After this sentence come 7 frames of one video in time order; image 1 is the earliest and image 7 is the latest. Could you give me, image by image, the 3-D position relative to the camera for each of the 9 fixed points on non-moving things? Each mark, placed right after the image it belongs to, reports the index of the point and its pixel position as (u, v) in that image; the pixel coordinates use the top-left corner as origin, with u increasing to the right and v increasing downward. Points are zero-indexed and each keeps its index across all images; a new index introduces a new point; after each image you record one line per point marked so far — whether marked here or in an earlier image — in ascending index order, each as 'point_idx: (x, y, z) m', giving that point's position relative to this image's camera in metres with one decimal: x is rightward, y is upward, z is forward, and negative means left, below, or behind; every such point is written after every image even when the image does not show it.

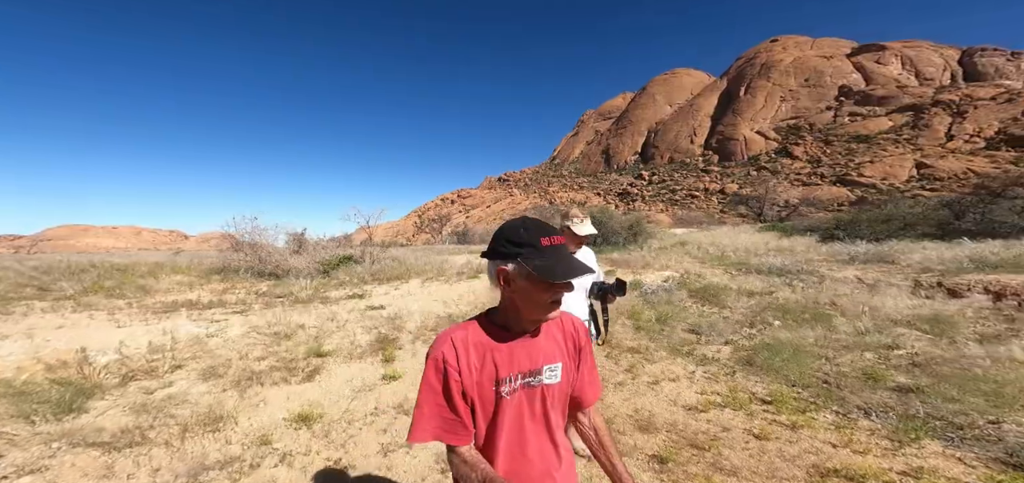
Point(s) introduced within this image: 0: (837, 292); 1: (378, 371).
0: (+5.5, -0.8, +7.0) m
1: (-1.4, -1.4, +4.5) m
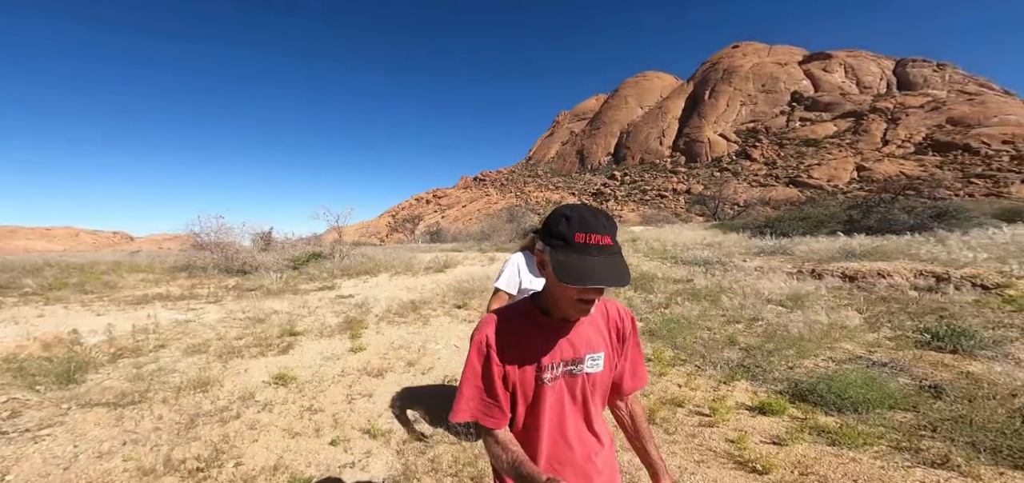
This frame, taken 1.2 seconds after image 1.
0: (+4.6, -0.7, +8.3) m
1: (-2.2, -1.3, +5.4) m
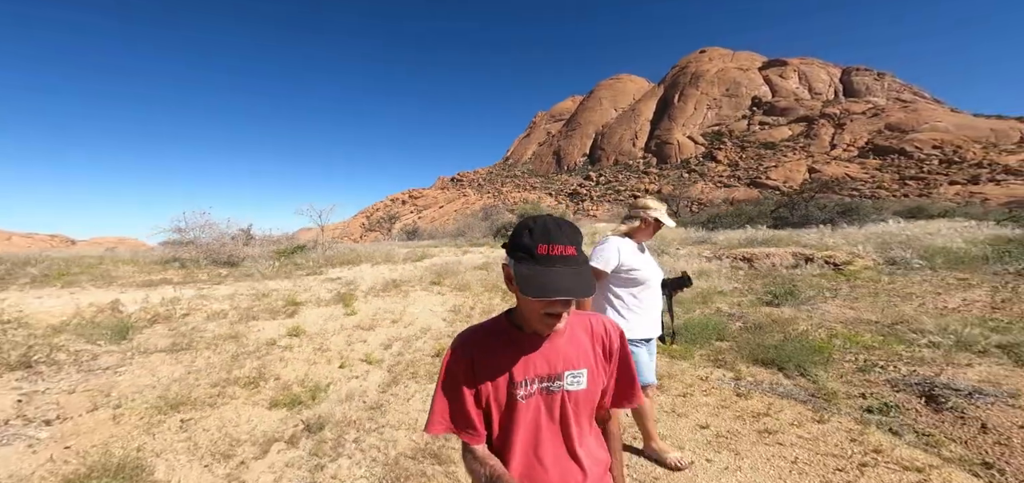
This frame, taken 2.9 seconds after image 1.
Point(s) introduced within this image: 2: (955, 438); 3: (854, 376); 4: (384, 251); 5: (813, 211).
0: (+3.7, -0.5, +10.1) m
1: (-2.8, -1.1, +6.8) m
2: (+3.0, -1.5, +2.8) m
3: (+3.2, -1.3, +3.9) m
4: (-4.6, -0.4, +14.7) m
5: (+12.8, +1.3, +17.5) m
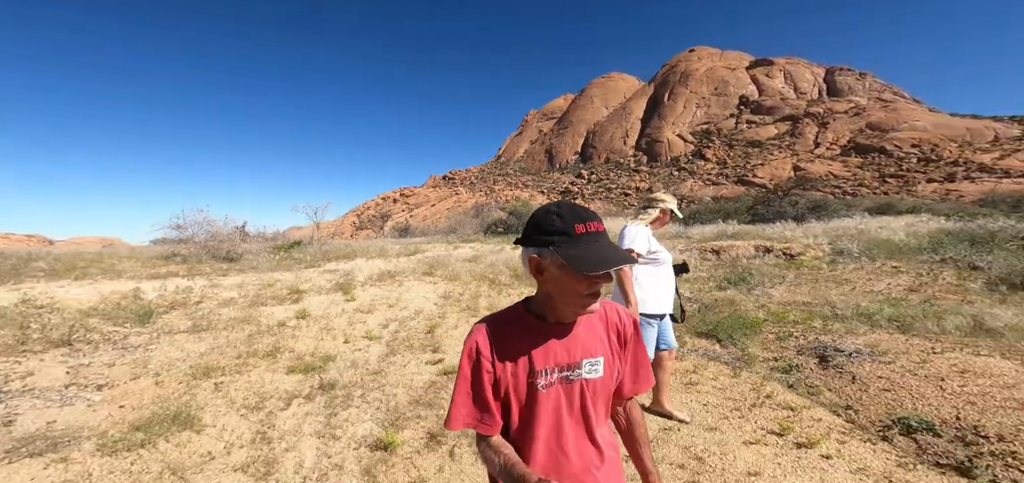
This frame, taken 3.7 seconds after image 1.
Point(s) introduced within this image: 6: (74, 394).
0: (+3.4, -0.3, +11.0) m
1: (-3.1, -1.0, +7.5) m
2: (+2.8, -1.3, +3.7) m
3: (+3.0, -1.2, +4.7) m
4: (-5.1, -0.2, +15.4) m
5: (+12.3, +1.5, +18.5) m
6: (-4.3, -1.5, +4.0) m
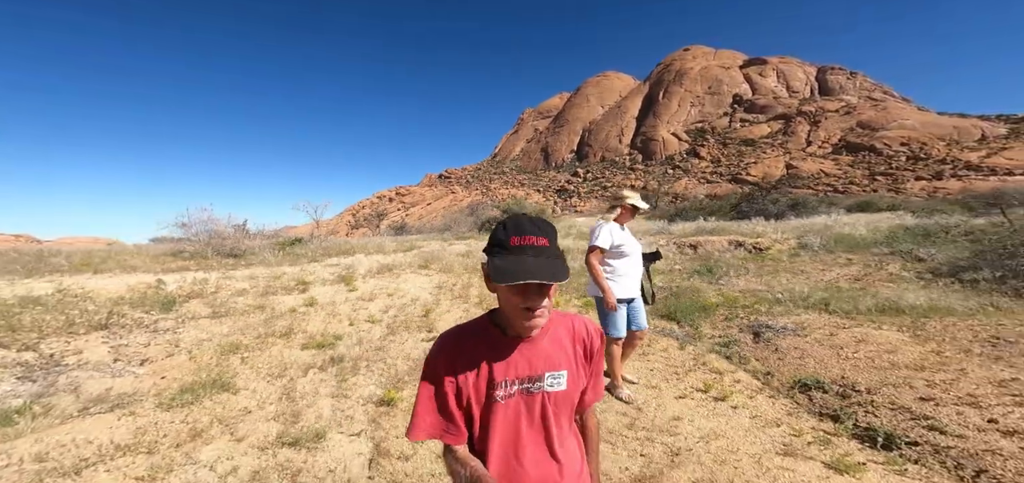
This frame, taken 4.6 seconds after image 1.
0: (+3.1, -0.2, +11.7) m
1: (-3.3, -0.9, +8.2) m
2: (+2.6, -1.3, +4.4) m
3: (+2.8, -1.1, +5.5) m
4: (-5.4, -0.1, +16.1) m
5: (+12.0, +1.7, +19.3) m
6: (-4.5, -1.5, +4.8) m
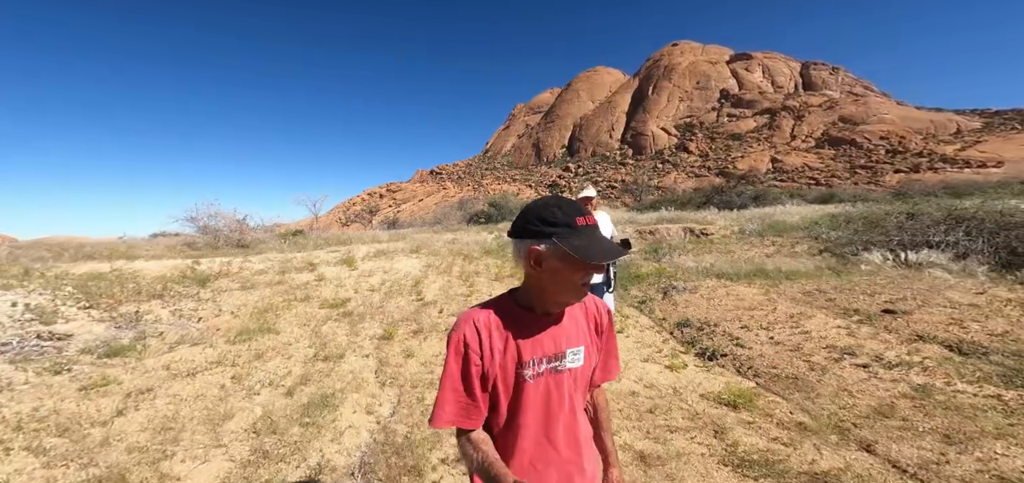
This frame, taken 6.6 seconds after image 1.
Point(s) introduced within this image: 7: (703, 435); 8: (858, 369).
0: (+2.5, +0.2, +13.3) m
1: (-3.9, -0.6, +9.8) m
2: (+2.1, -1.0, +6.0) m
3: (+2.3, -0.8, +7.1) m
4: (-6.0, +0.3, +17.6) m
5: (+11.3, +2.2, +21.0) m
6: (-5.0, -1.2, +6.3) m
7: (+1.5, -1.5, +3.1) m
8: (+3.1, -1.1, +3.6) m
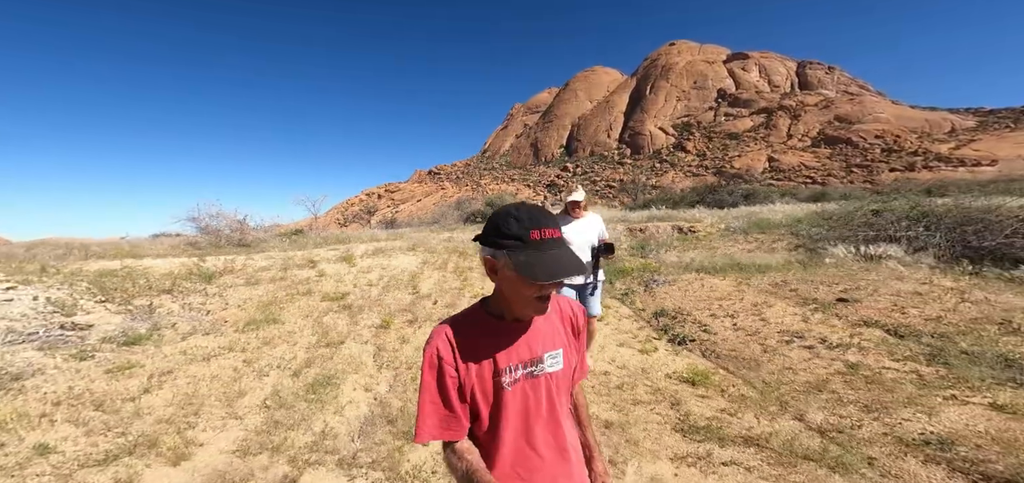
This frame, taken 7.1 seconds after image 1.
0: (+2.3, +0.3, +13.8) m
1: (-4.1, -0.6, +10.2) m
2: (+2.0, -0.9, +6.5) m
3: (+2.1, -0.7, +7.5) m
4: (-6.2, +0.3, +18.0) m
5: (+11.1, +2.4, +21.4) m
6: (-5.2, -1.2, +6.7) m
7: (+1.3, -1.4, +3.6) m
8: (+2.9, -1.1, +4.1) m
